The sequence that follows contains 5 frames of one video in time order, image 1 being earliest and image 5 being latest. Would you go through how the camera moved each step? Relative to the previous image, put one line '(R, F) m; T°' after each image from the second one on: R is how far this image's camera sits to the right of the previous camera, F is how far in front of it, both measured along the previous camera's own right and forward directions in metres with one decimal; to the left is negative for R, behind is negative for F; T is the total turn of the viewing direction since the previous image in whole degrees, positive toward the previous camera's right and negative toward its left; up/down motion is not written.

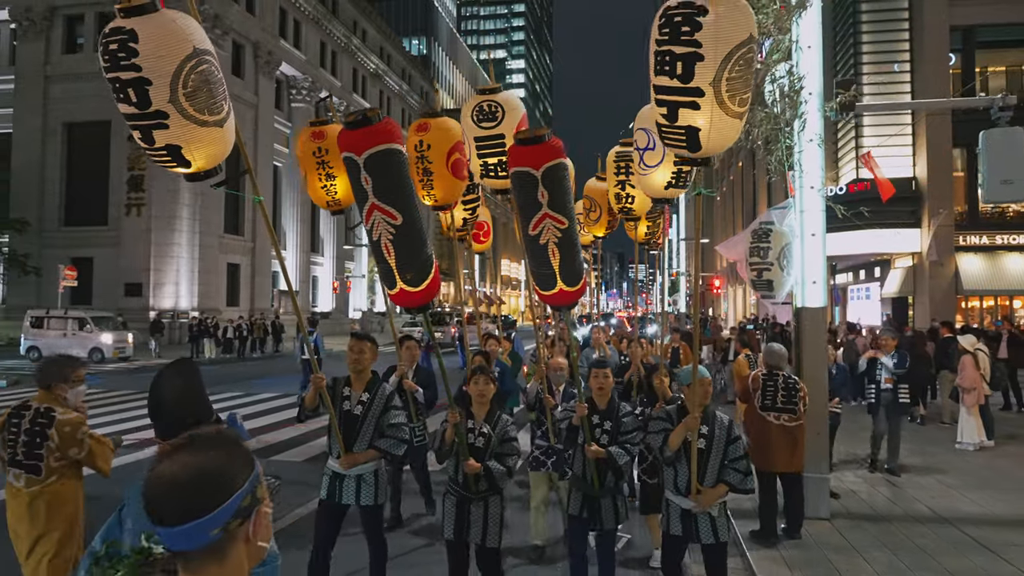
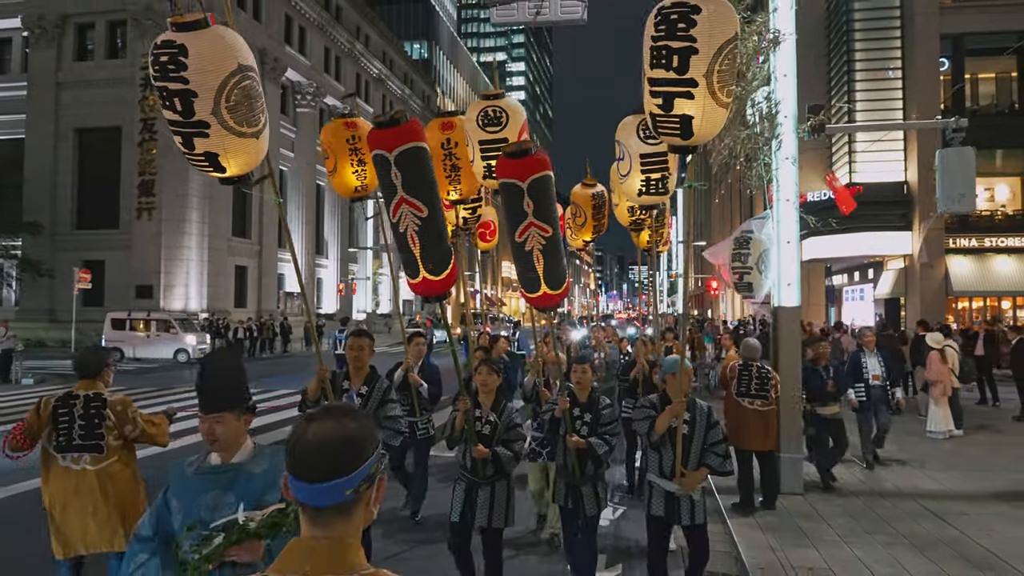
(-0.1, -0.8) m; 0°
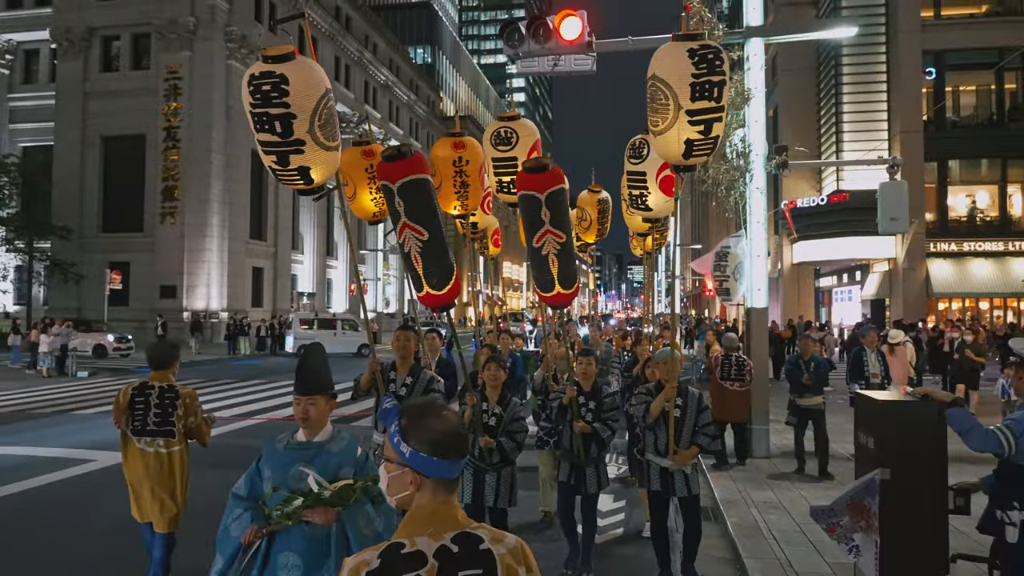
(-0.3, -1.7) m; 0°
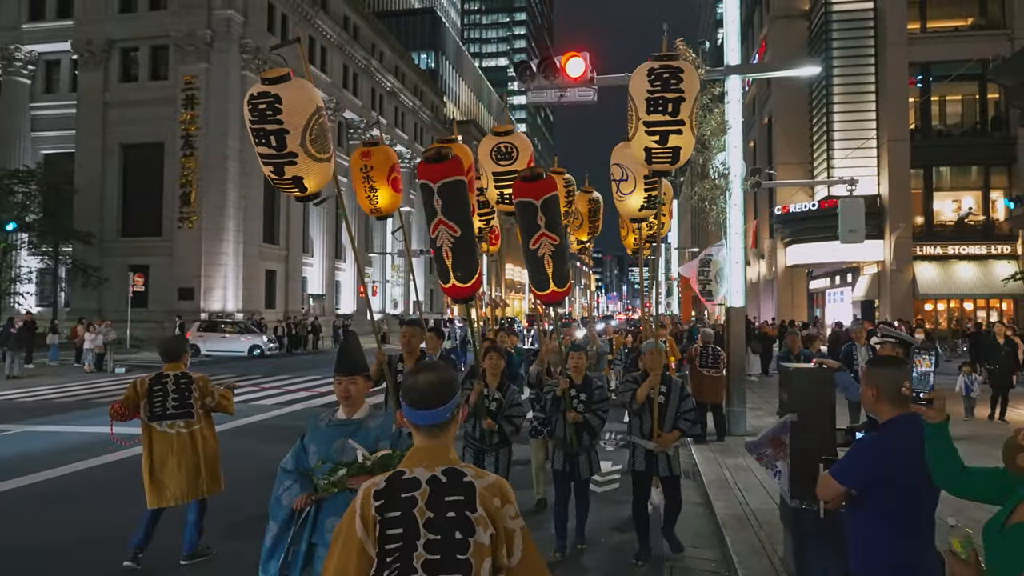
(-0.2, -1.4) m; 0°
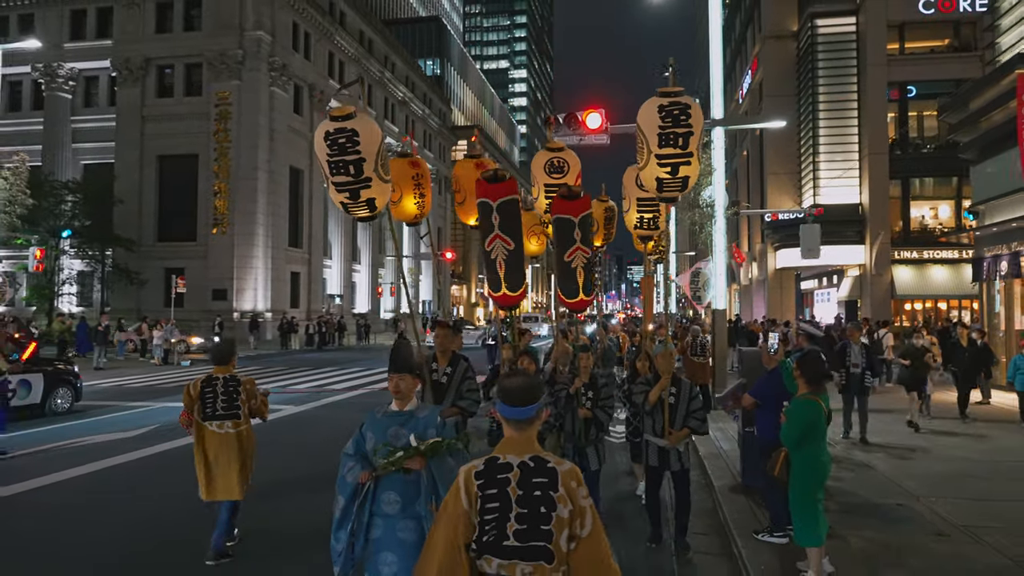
(-0.6, -2.8) m; 0°
